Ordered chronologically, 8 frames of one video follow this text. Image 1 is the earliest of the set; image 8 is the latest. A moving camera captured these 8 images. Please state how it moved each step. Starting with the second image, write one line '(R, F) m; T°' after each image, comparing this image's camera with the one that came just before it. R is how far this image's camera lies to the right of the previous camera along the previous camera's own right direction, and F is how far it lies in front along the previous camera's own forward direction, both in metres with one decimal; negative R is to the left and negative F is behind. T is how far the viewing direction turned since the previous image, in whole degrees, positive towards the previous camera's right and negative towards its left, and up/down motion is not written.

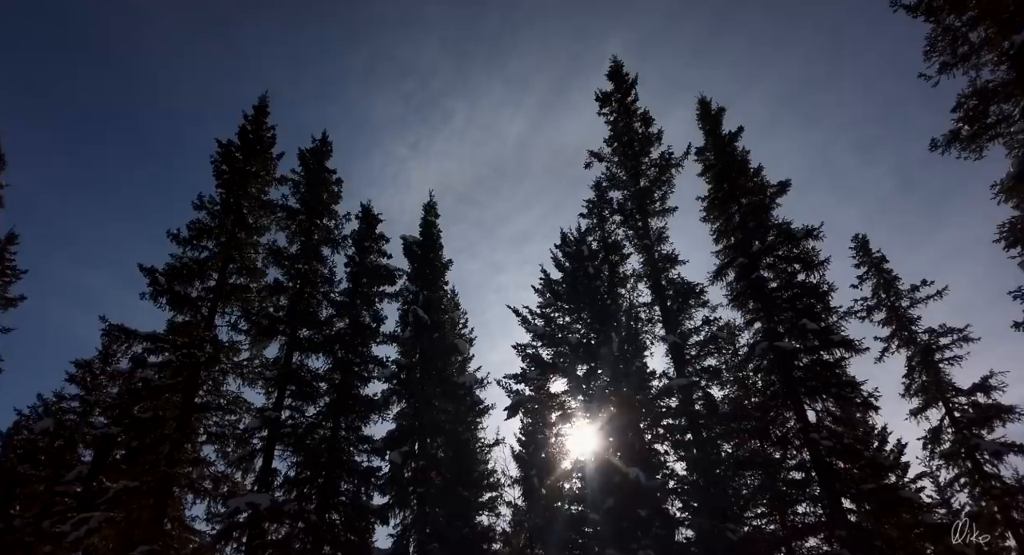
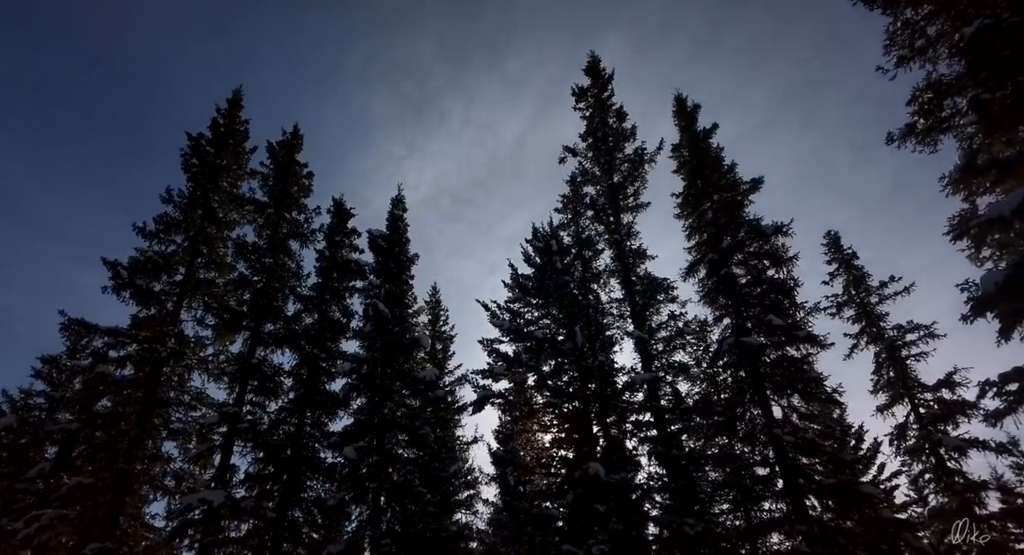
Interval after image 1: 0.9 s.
(+0.6, +0.1) m; +1°
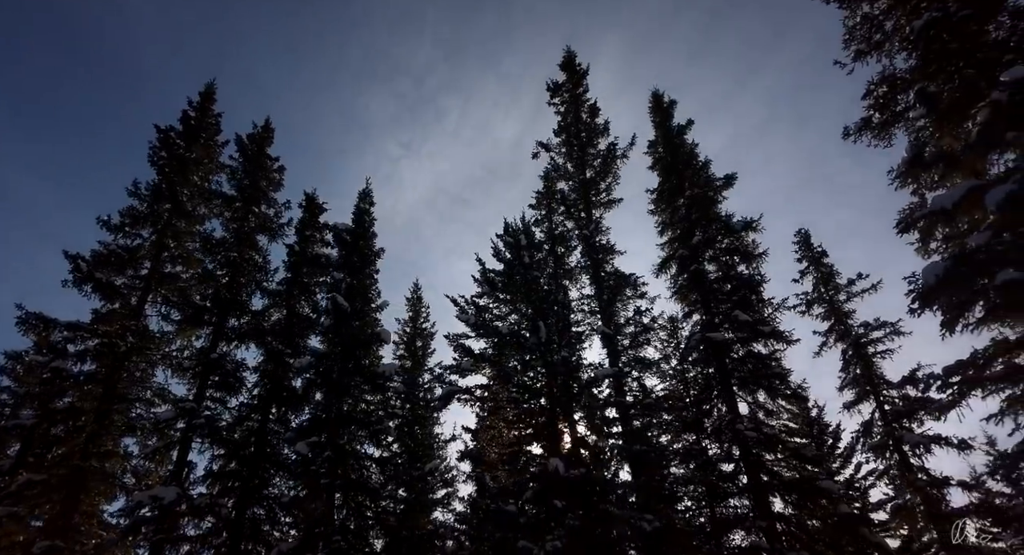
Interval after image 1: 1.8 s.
(+0.6, +0.1) m; +1°
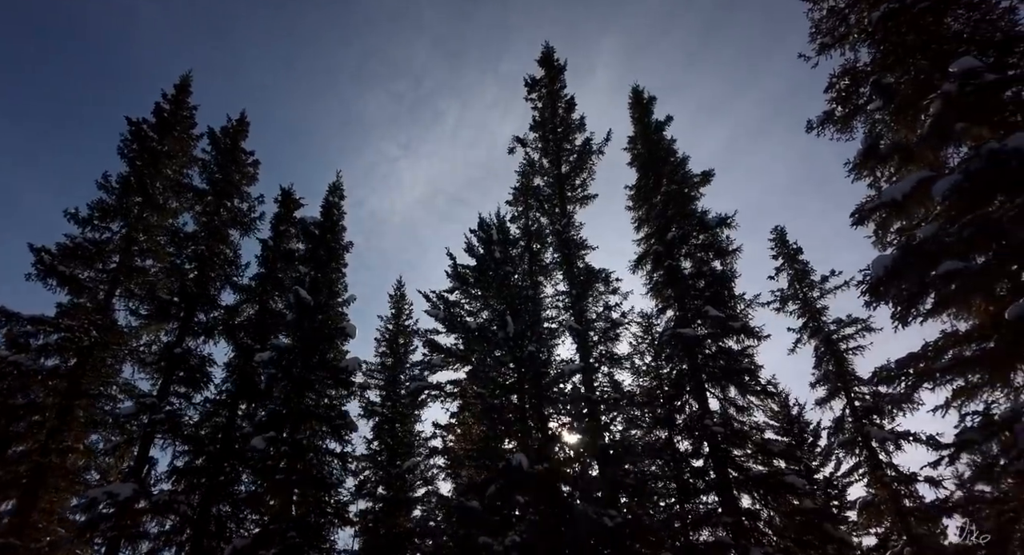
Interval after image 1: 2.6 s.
(+0.6, +0.1) m; +1°
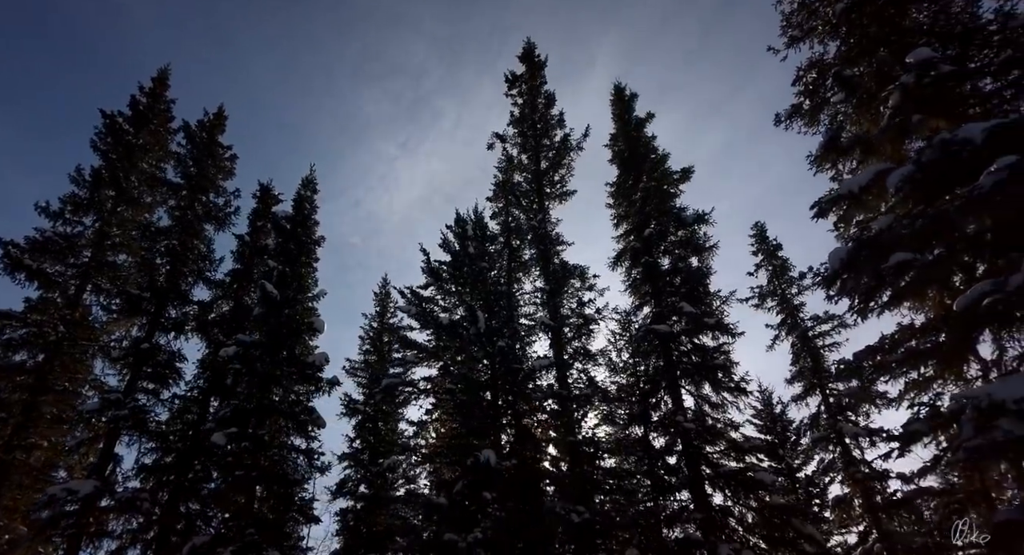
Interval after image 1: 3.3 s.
(+0.5, +0.1) m; +1°
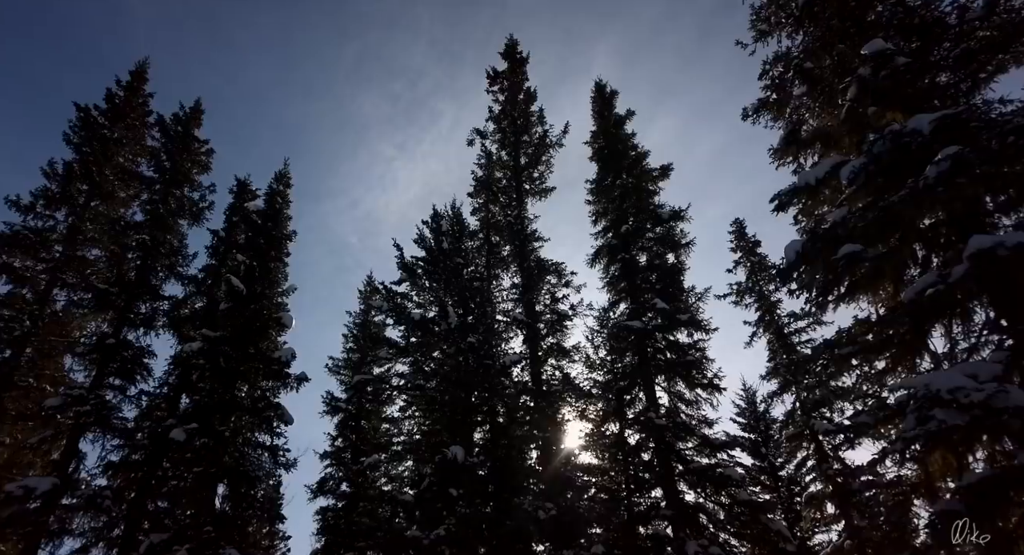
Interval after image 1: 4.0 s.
(+0.5, +0.1) m; +1°
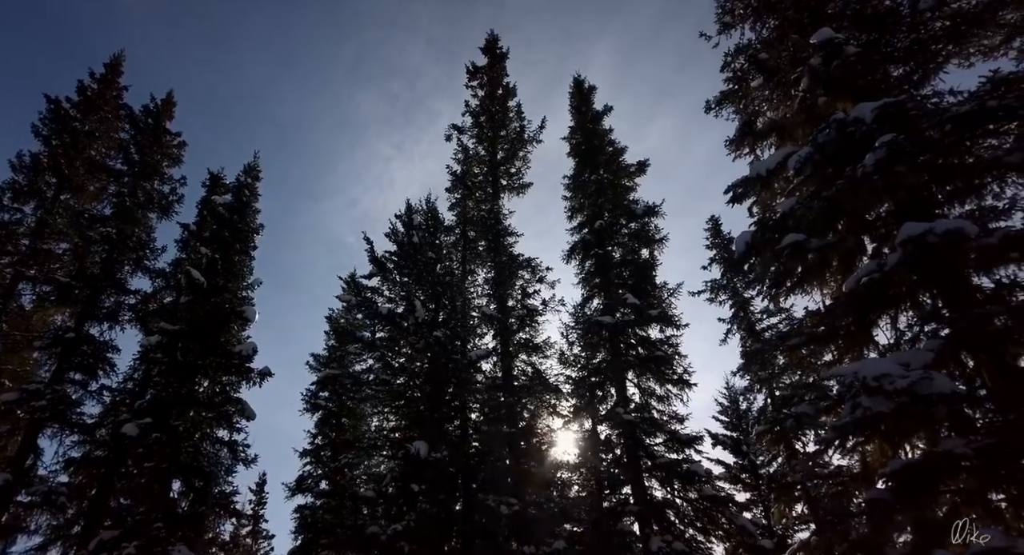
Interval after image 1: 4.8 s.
(+0.5, +0.1) m; +1°
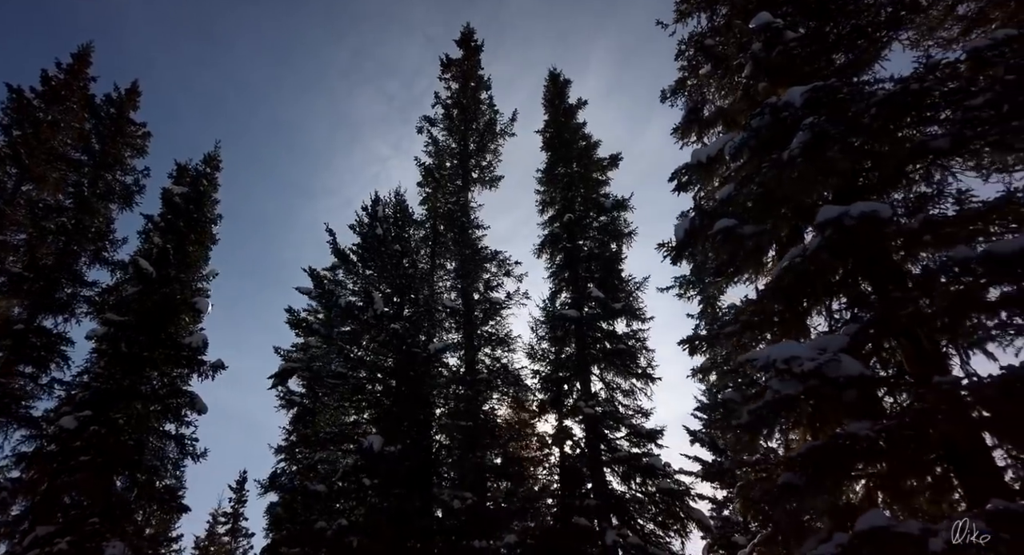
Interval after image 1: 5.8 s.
(+0.7, +0.2) m; +1°
